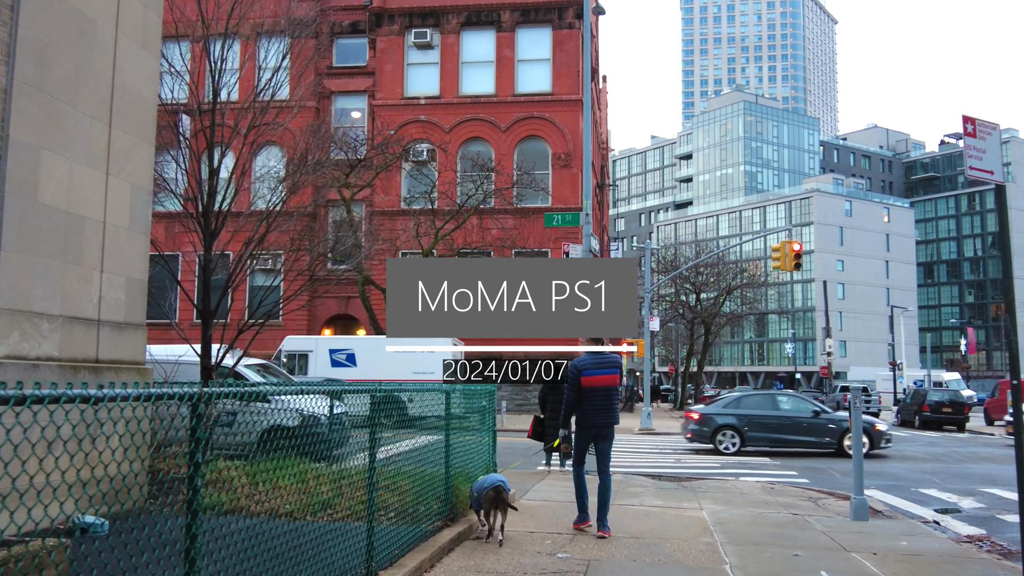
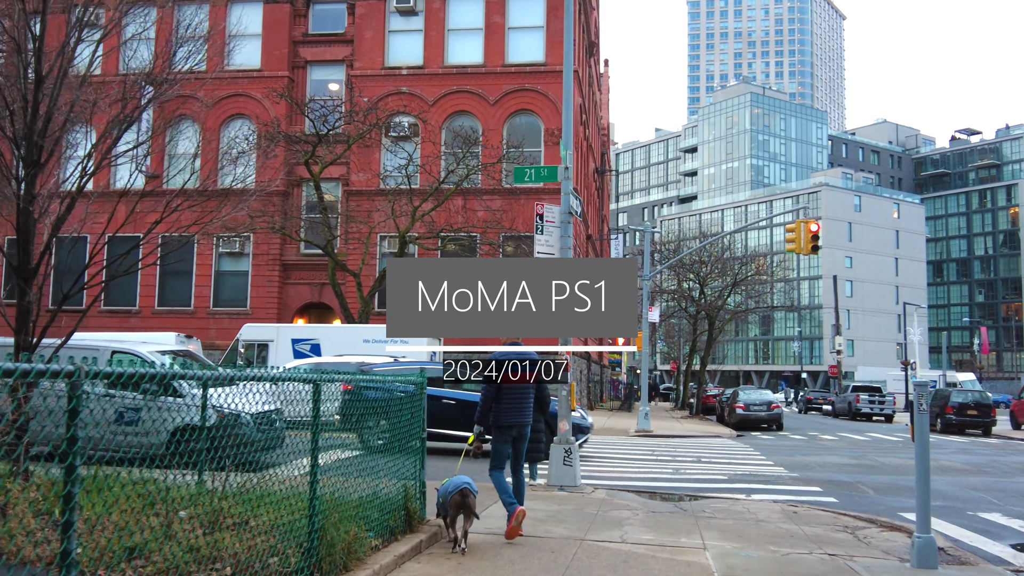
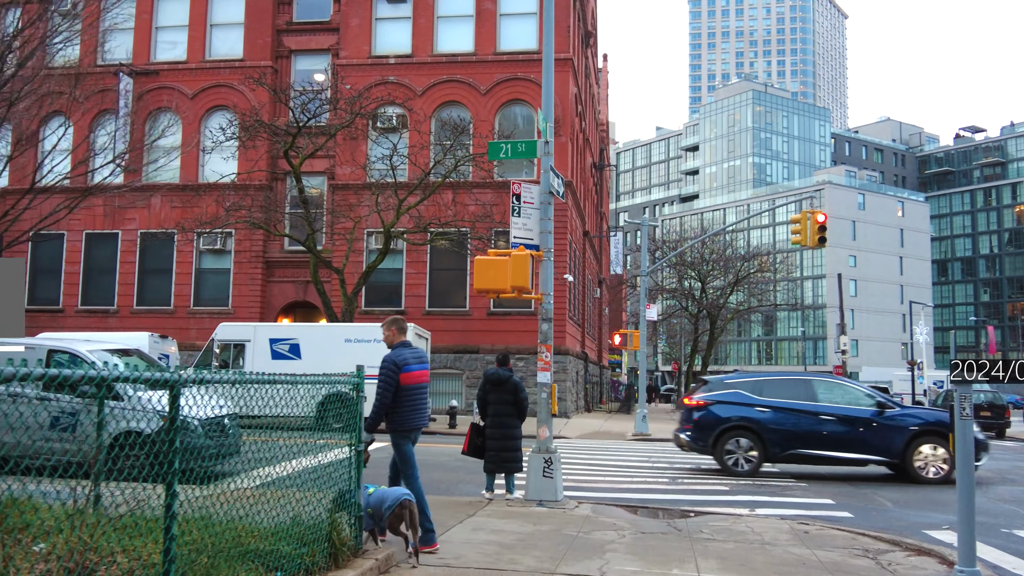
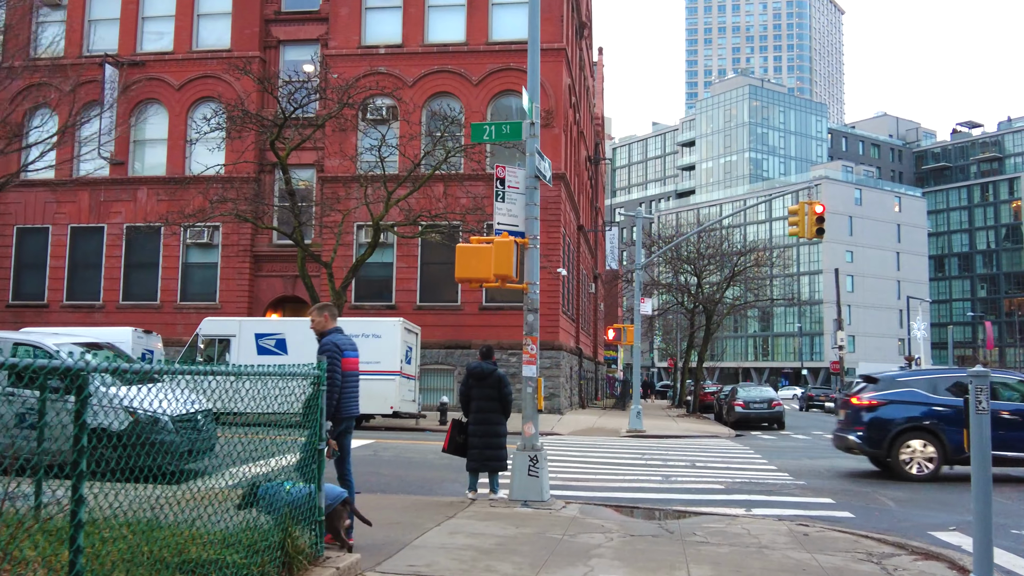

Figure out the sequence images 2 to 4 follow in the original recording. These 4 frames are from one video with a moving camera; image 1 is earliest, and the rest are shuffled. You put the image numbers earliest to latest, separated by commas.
2, 3, 4
